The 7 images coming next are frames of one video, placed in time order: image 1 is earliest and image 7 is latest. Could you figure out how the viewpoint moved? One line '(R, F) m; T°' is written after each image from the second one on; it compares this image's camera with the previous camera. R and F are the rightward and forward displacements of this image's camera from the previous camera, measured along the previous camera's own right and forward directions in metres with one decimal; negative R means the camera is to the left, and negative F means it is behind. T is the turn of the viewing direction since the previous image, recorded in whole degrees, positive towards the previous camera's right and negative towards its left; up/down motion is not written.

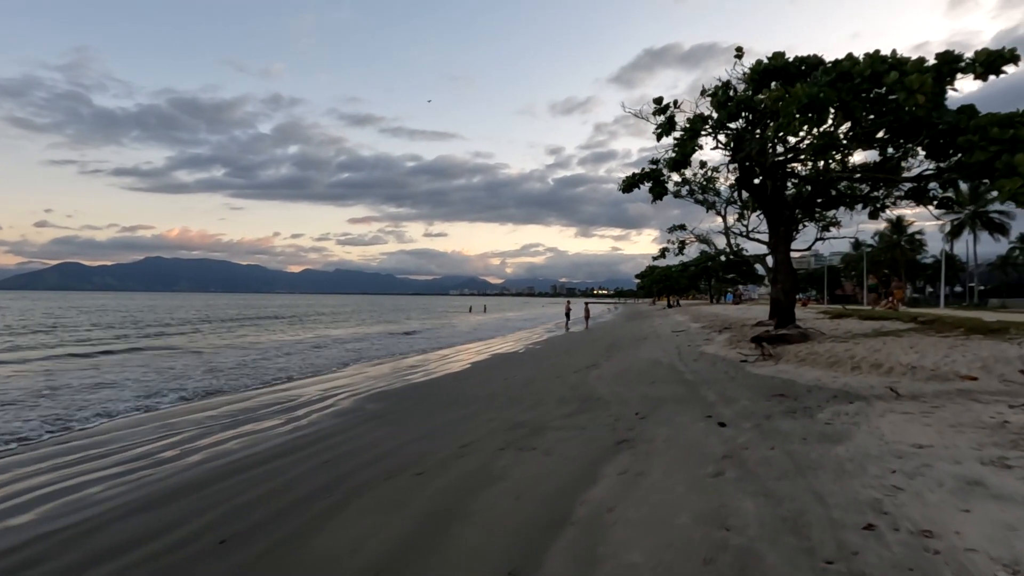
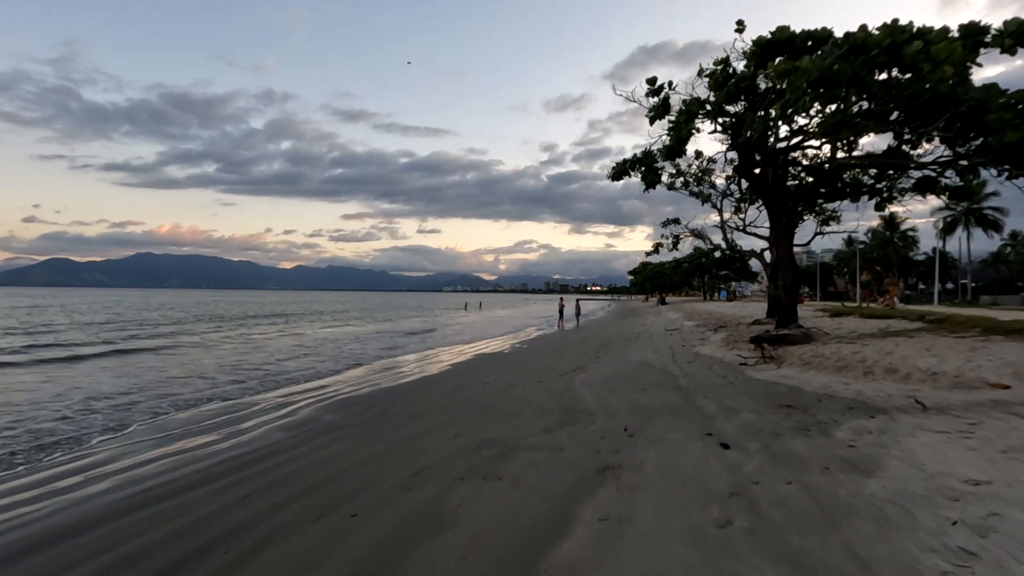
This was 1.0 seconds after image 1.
(+0.3, +1.0) m; +1°
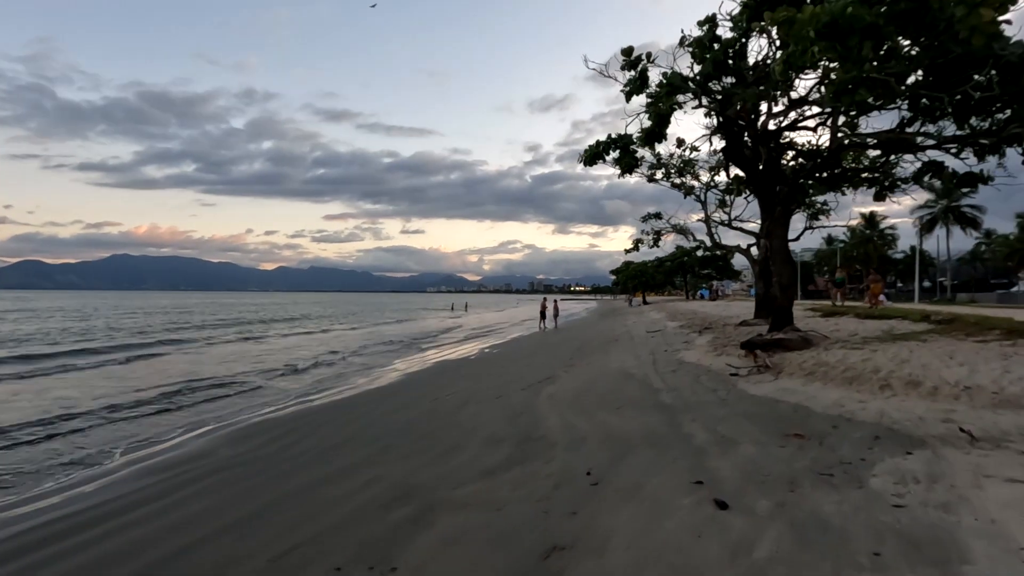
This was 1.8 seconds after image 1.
(+0.5, +1.6) m; +2°
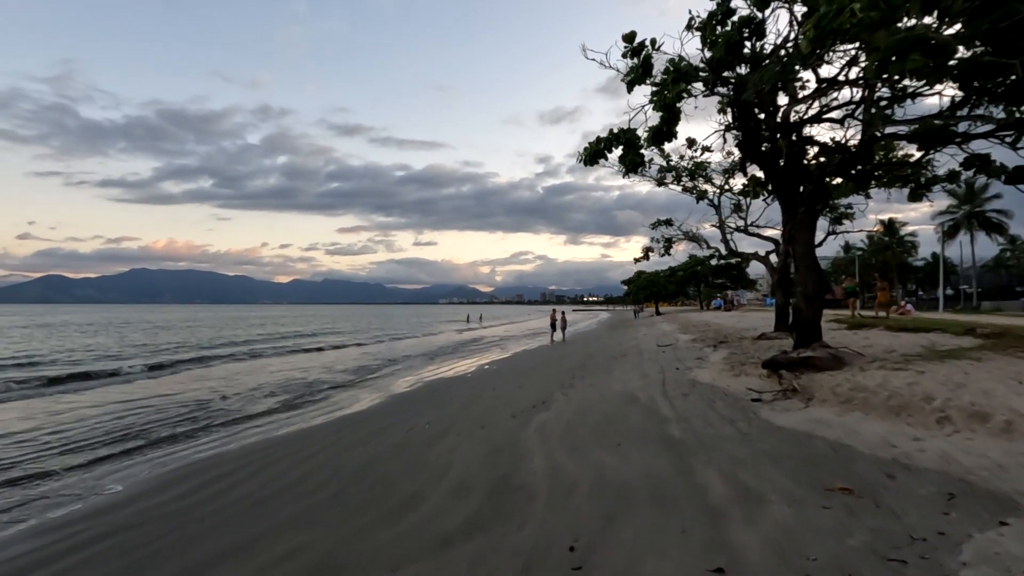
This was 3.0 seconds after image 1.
(+0.4, +1.1) m; -1°
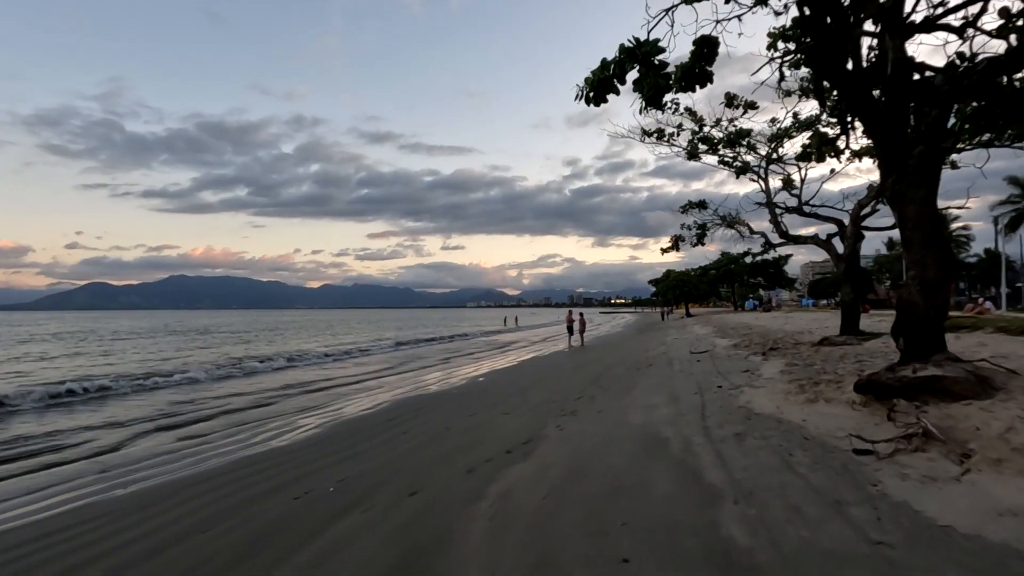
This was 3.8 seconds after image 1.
(+0.7, +3.0) m; -3°
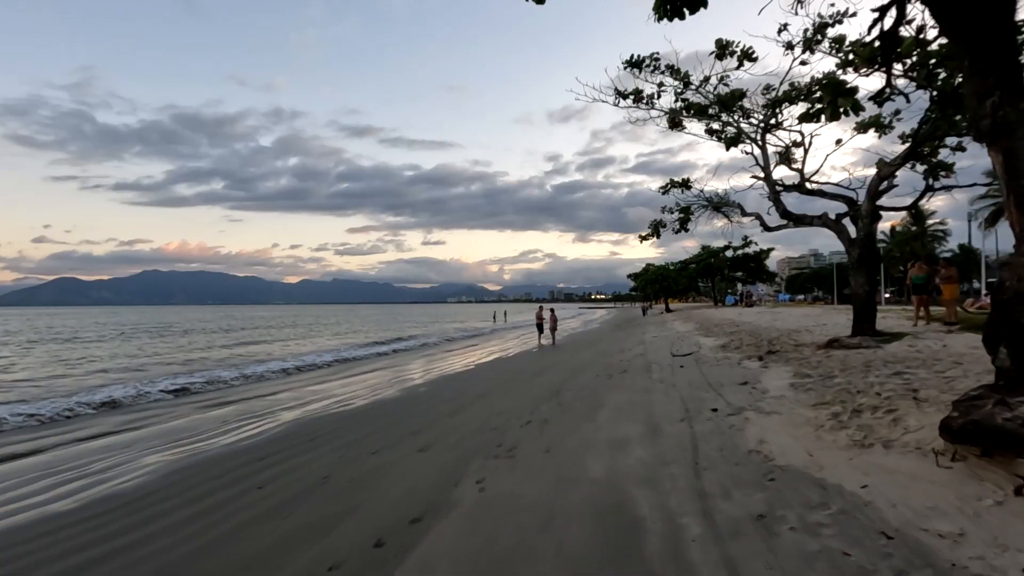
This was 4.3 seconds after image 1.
(+0.7, +2.5) m; +2°
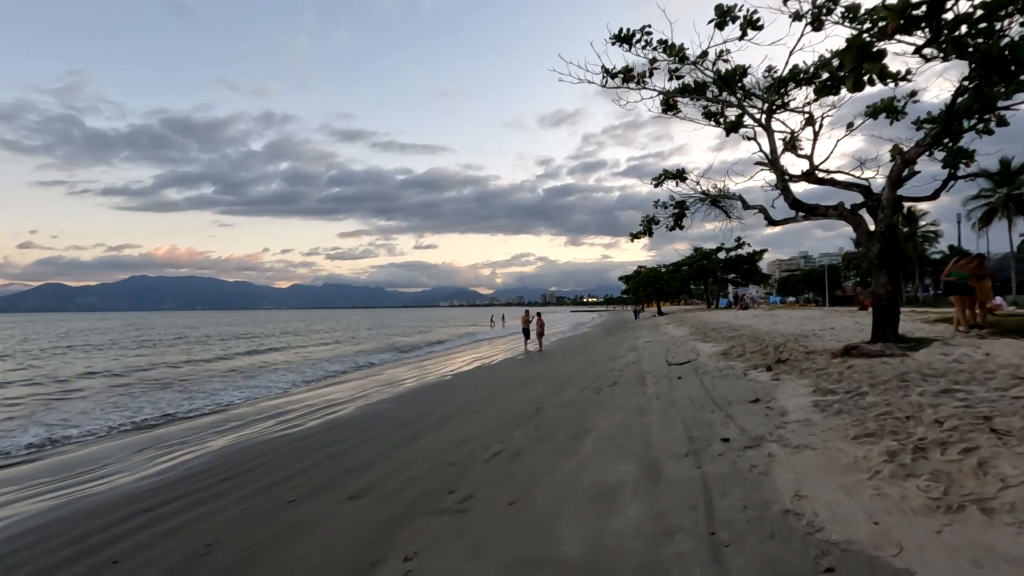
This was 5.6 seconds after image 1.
(+0.3, +1.4) m; +1°
